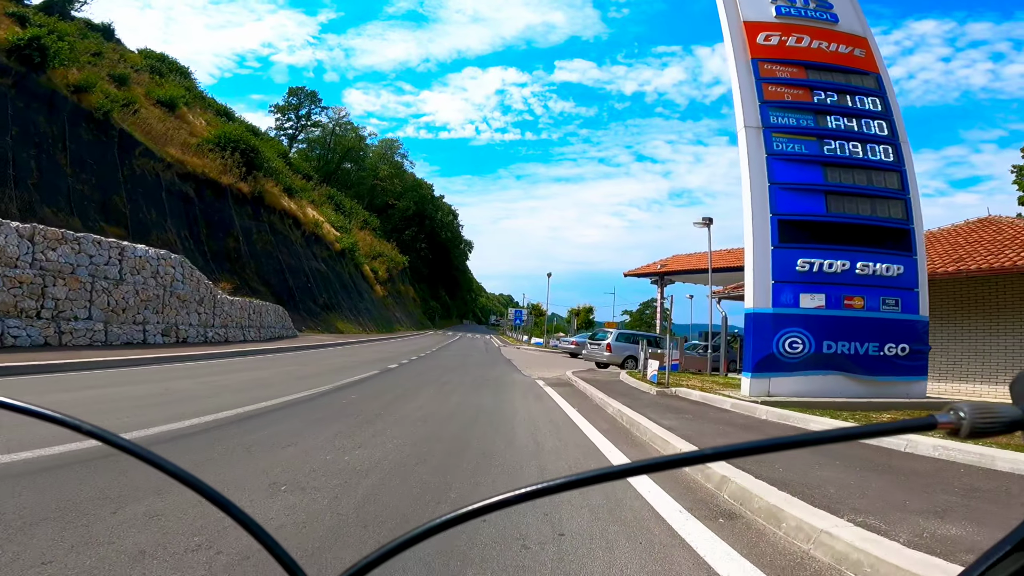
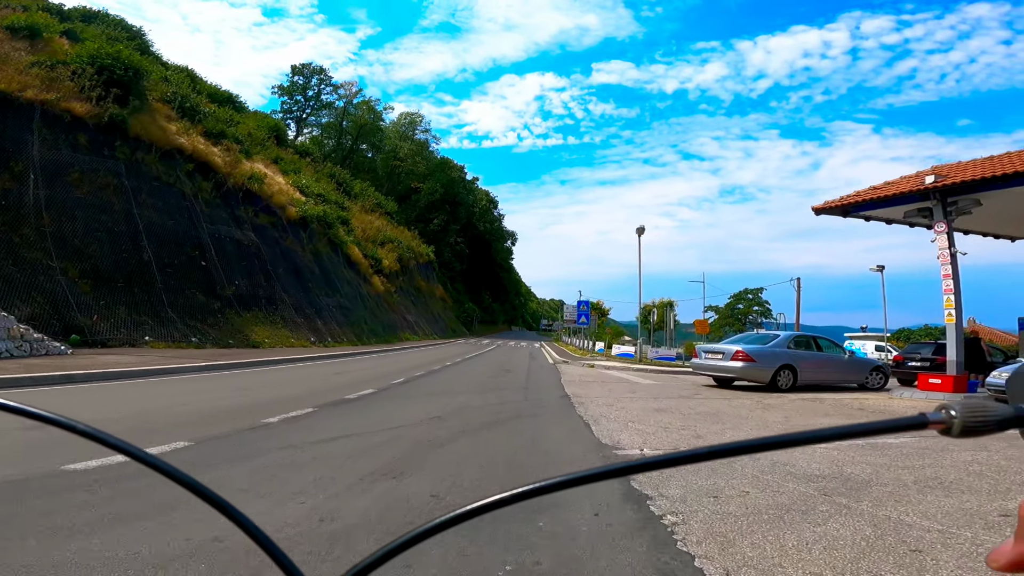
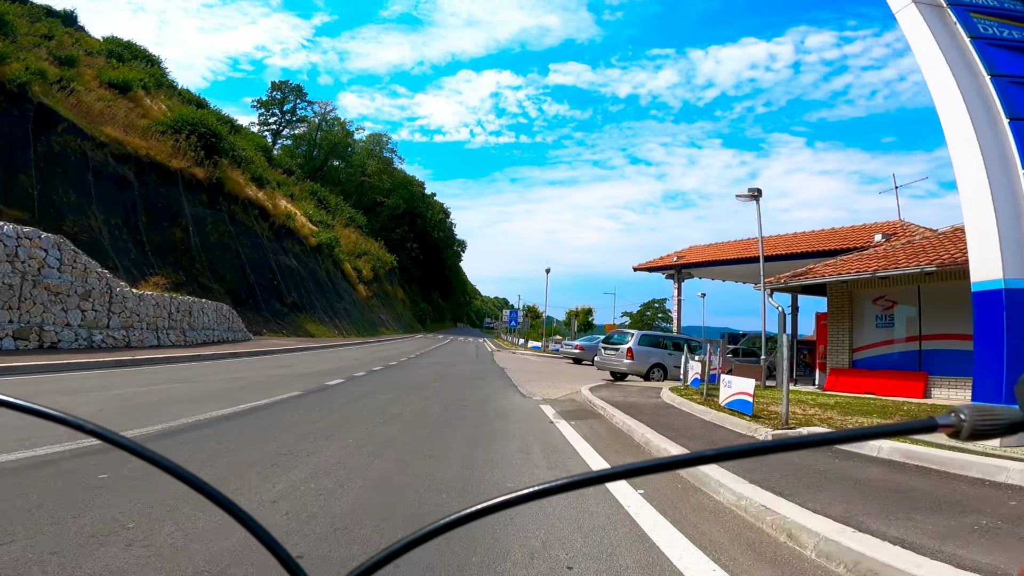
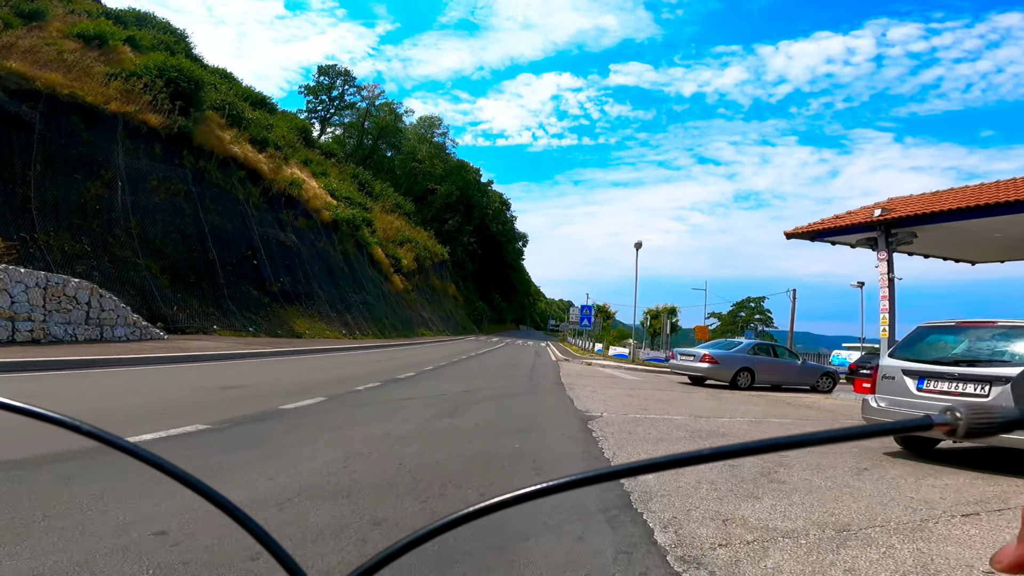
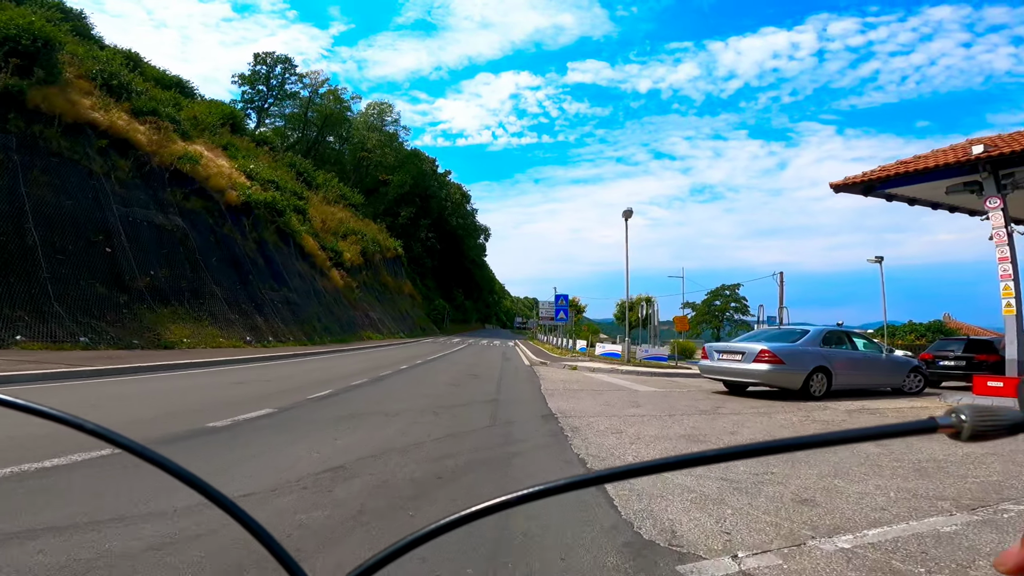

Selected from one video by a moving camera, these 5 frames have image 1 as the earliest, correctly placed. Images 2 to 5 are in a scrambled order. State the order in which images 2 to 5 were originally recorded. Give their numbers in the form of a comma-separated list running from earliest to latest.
3, 4, 2, 5
